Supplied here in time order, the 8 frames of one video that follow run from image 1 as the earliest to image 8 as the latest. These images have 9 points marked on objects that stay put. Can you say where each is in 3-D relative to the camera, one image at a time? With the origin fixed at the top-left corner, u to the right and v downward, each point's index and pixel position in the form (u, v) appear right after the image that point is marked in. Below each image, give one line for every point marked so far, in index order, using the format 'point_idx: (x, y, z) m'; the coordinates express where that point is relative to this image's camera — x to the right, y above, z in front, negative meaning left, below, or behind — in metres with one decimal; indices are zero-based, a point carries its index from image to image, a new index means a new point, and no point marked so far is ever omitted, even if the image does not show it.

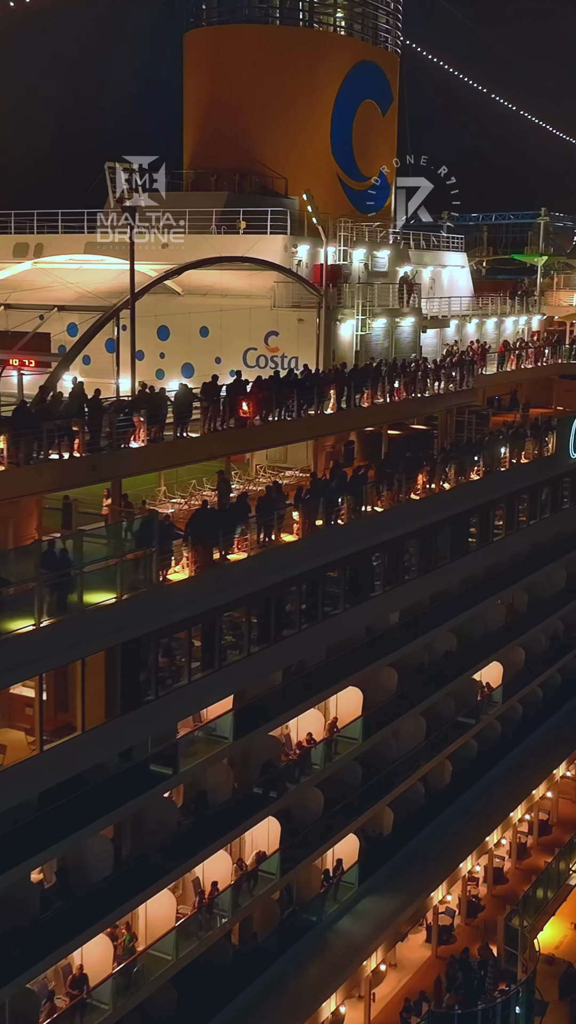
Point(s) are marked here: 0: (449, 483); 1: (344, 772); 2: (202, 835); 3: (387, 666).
0: (+2.3, +0.4, +19.2) m
1: (+0.8, -3.7, +18.3) m
2: (-1.0, -3.7, +15.0) m
3: (+1.4, -2.3, +19.1) m
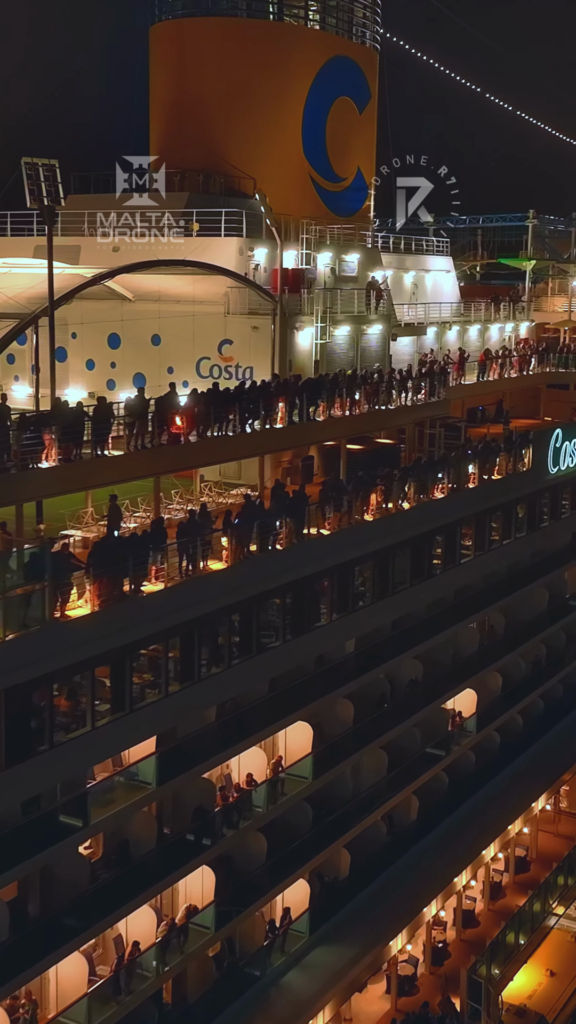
0: (+1.6, +0.1, +17.9) m
1: (+0.1, -4.0, +17.1) m
2: (-1.7, -4.0, +13.7) m
3: (+0.7, -2.6, +17.9) m
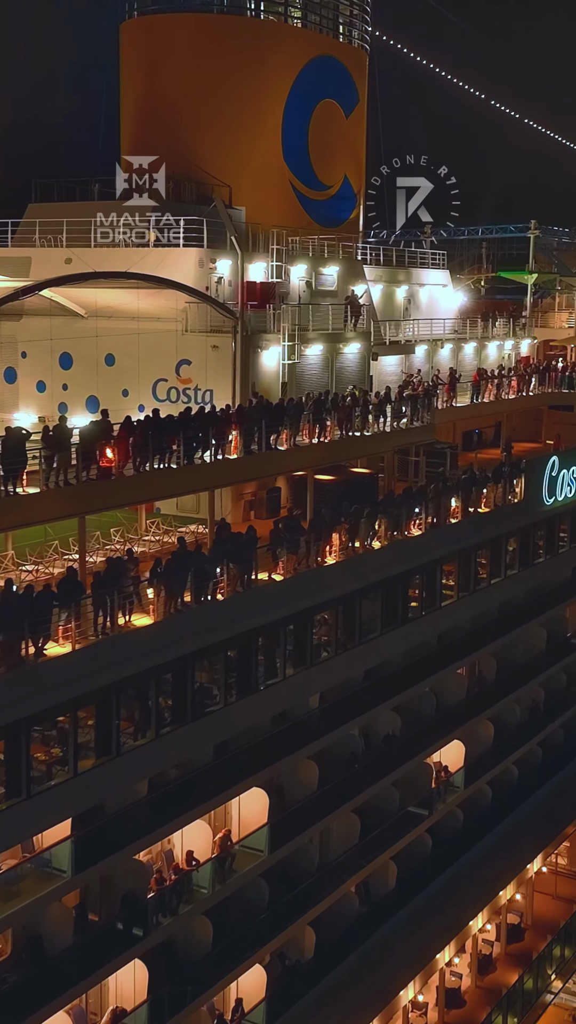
0: (+1.1, -0.4, +16.1) m
1: (-0.5, -4.4, +15.2) m
2: (-2.3, -4.4, +11.9) m
3: (+0.2, -3.1, +16.1) m
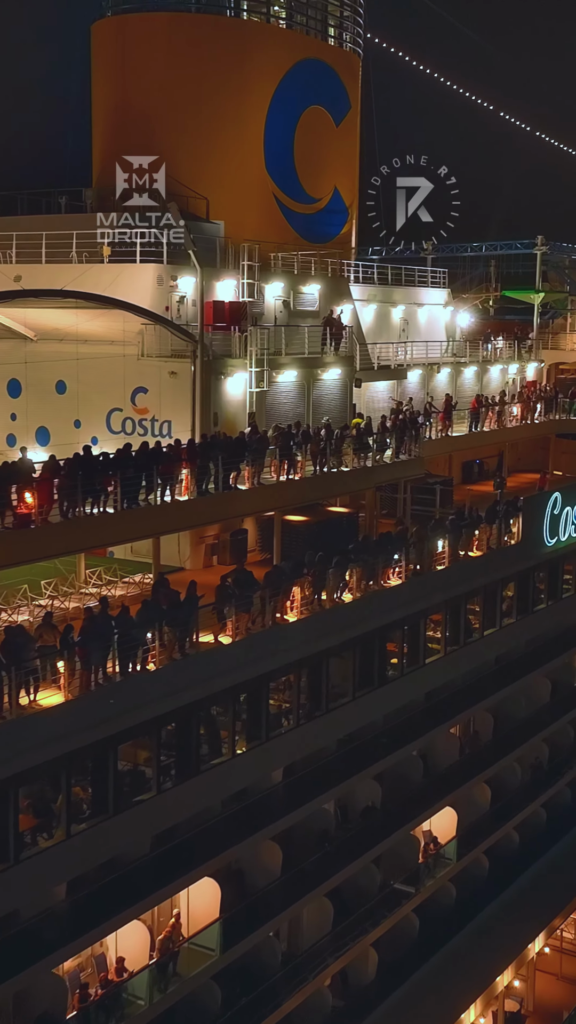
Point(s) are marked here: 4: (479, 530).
0: (+0.7, -0.9, +14.3) m
1: (-0.9, -4.9, +13.3) m
2: (-2.8, -4.9, +10.0) m
3: (-0.2, -3.6, +14.2) m
4: (+2.5, -0.2, +17.0) m
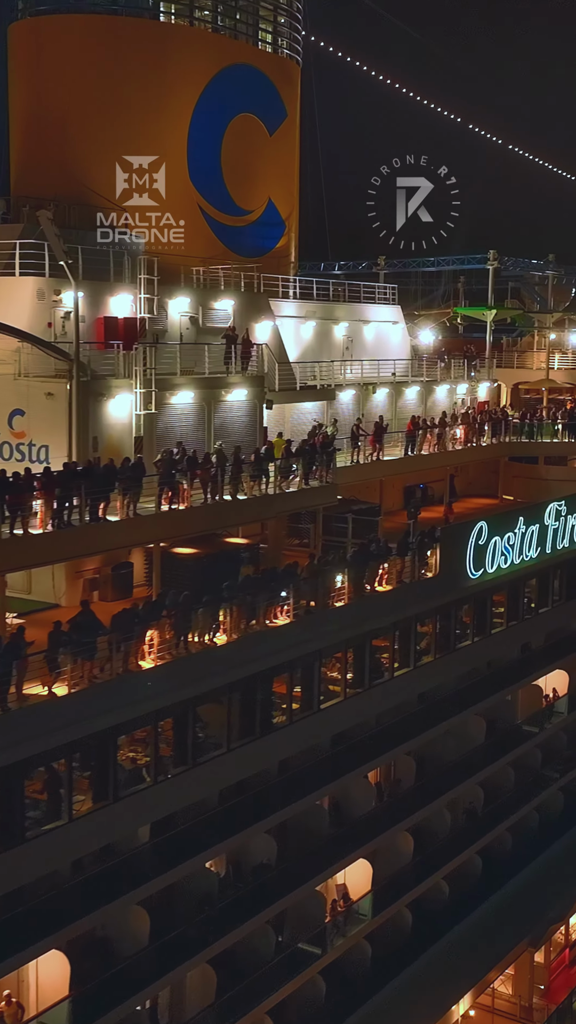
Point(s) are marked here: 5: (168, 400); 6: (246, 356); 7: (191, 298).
0: (-0.6, -1.2, +13.1) m
1: (-2.2, -5.3, +12.1) m
2: (-4.2, -5.1, +8.9) m
3: (-1.5, -3.9, +13.0) m
4: (+1.2, -0.6, +15.8) m
5: (-1.4, +1.4, +16.3) m
6: (-0.5, +2.1, +17.4) m
7: (-1.3, +2.9, +17.6) m
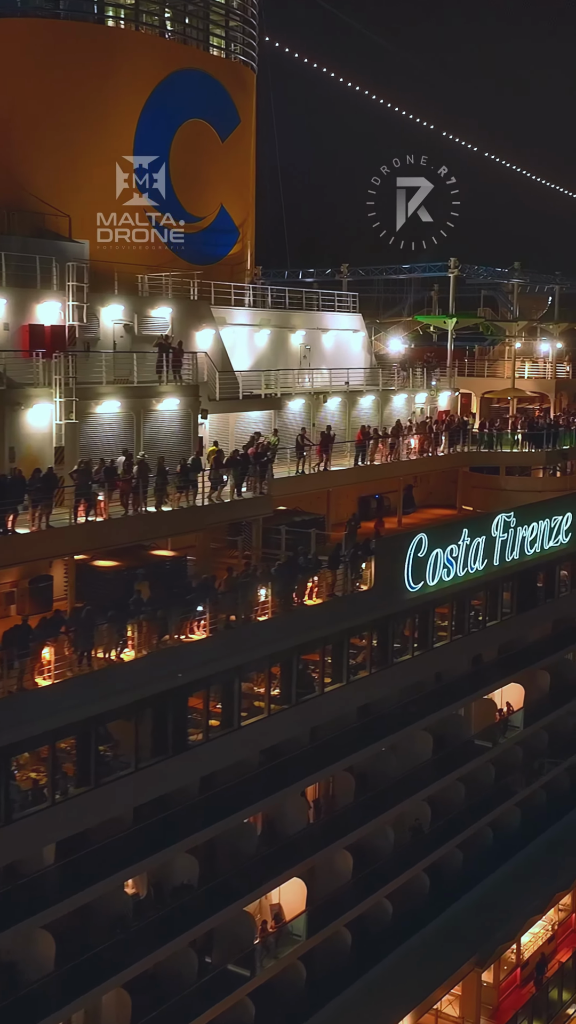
0: (-1.5, -1.4, +12.8) m
1: (-3.1, -5.4, +11.8) m
2: (-5.0, -5.2, +8.5) m
3: (-2.4, -4.0, +12.6) m
4: (+0.4, -0.8, +15.5) m
5: (-2.3, +1.3, +15.9) m
6: (-1.4, +2.0, +17.1) m
7: (-2.2, +2.7, +17.3) m
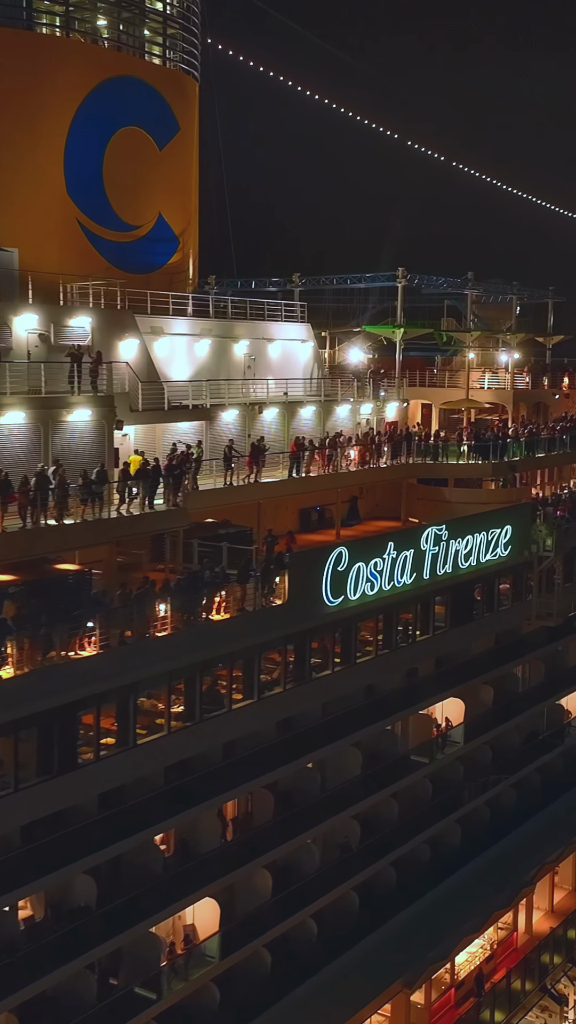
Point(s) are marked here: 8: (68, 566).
0: (-2.6, -1.5, +12.5) m
1: (-4.2, -5.5, +11.5) m
2: (-6.2, -5.3, +8.2) m
3: (-3.5, -4.2, +12.3) m
4: (-0.7, -0.9, +15.2) m
5: (-3.3, +1.1, +15.7) m
6: (-2.5, +1.8, +16.9) m
7: (-3.2, +2.6, +17.0) m
8: (-2.6, -0.6, +15.6) m
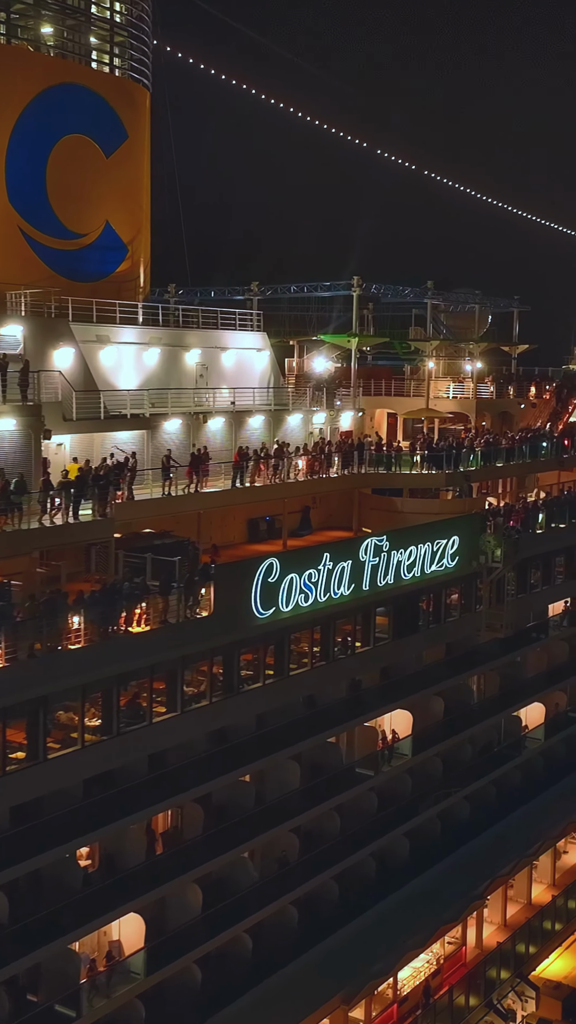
0: (-3.5, -1.6, +12.3) m
1: (-5.1, -5.6, +11.3) m
2: (-7.1, -5.4, +8.0) m
3: (-4.4, -4.3, +12.1) m
4: (-1.6, -1.0, +15.0) m
5: (-4.2, +1.0, +15.5) m
6: (-3.3, +1.7, +16.7) m
7: (-4.1, +2.4, +16.9) m
8: (-3.5, -0.7, +15.4) m
